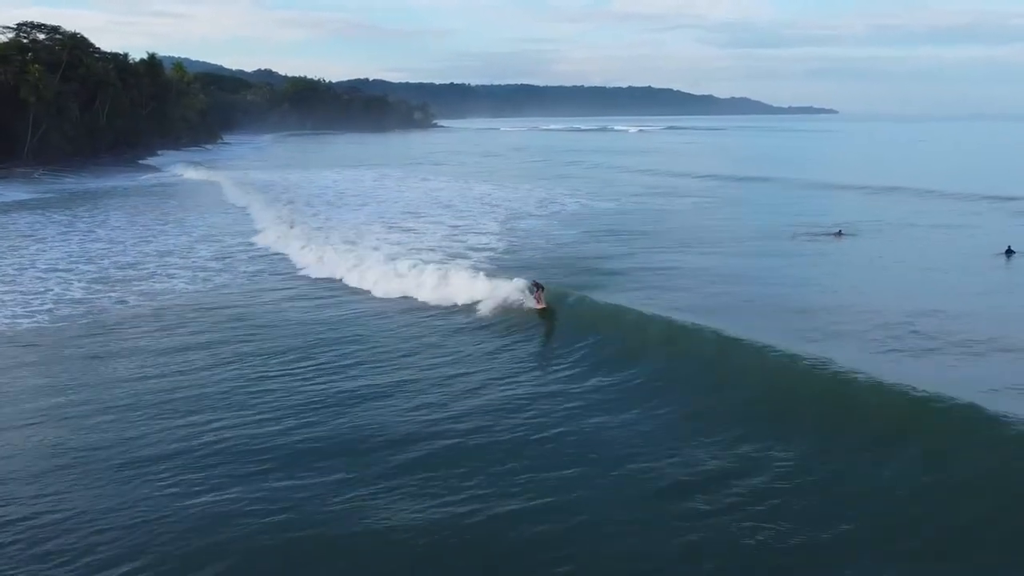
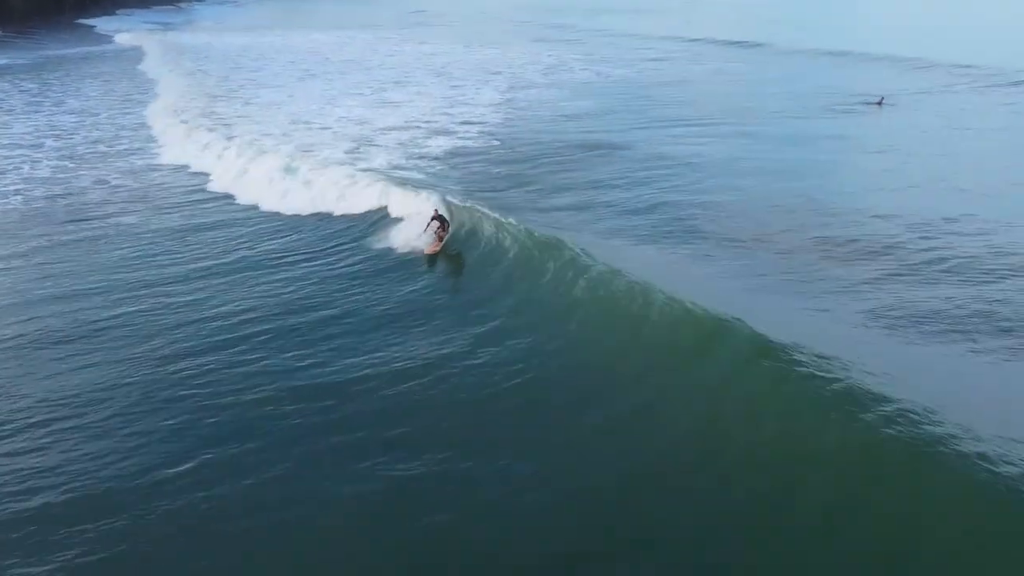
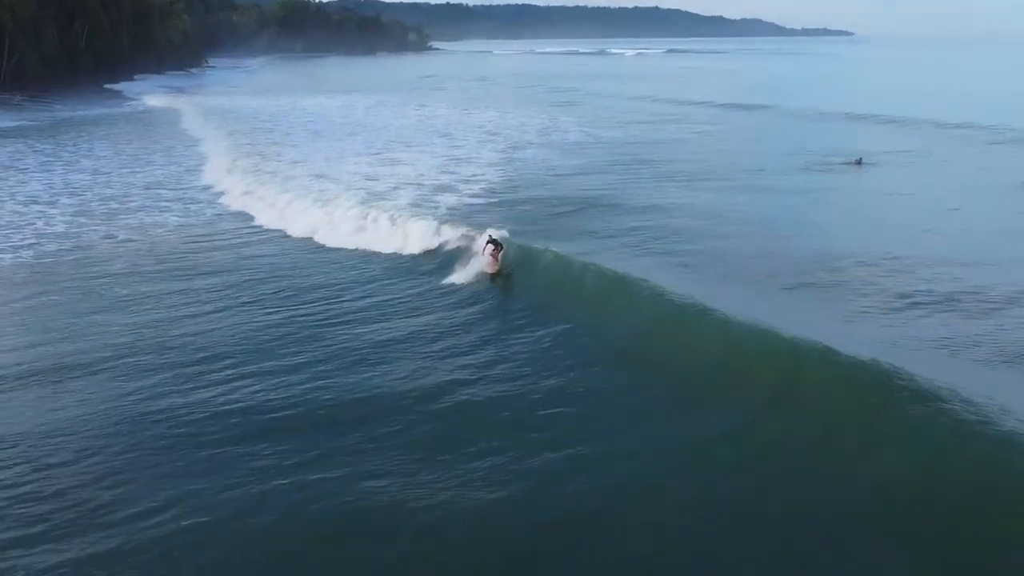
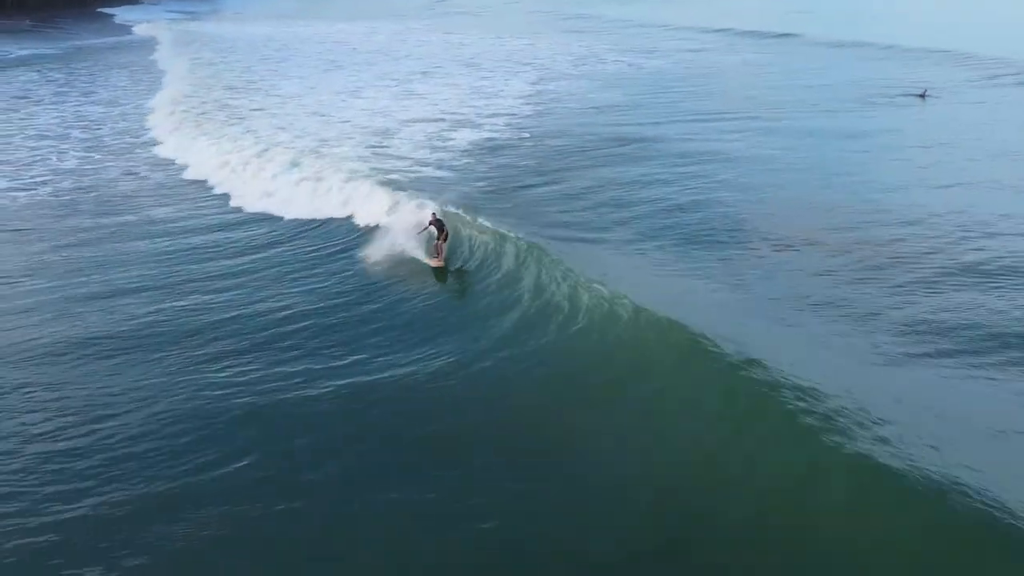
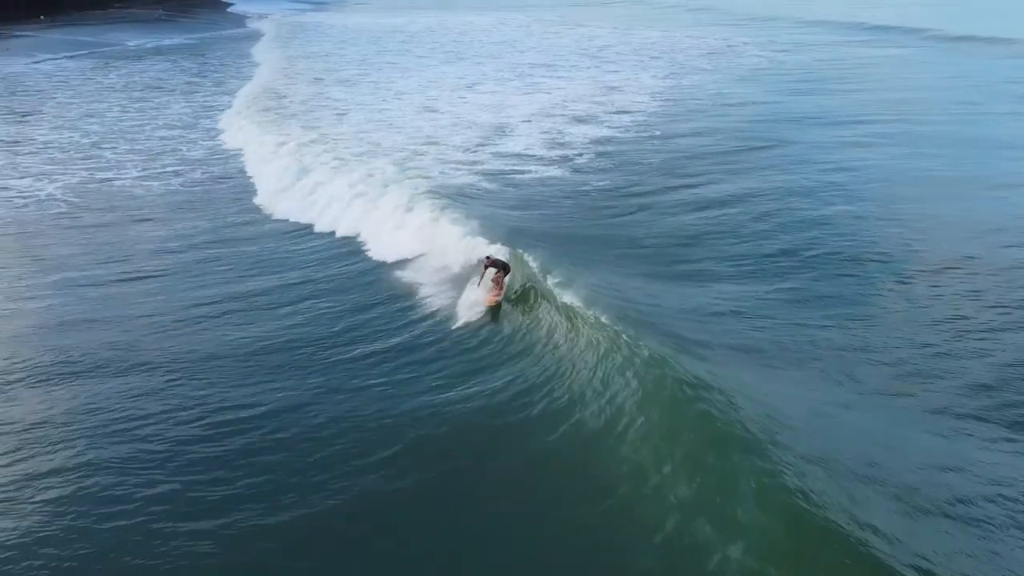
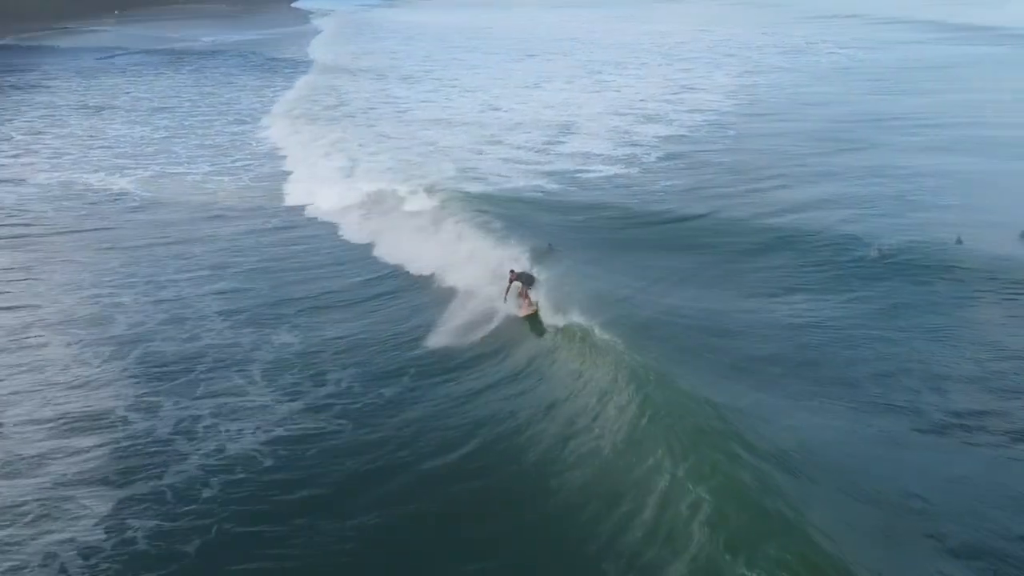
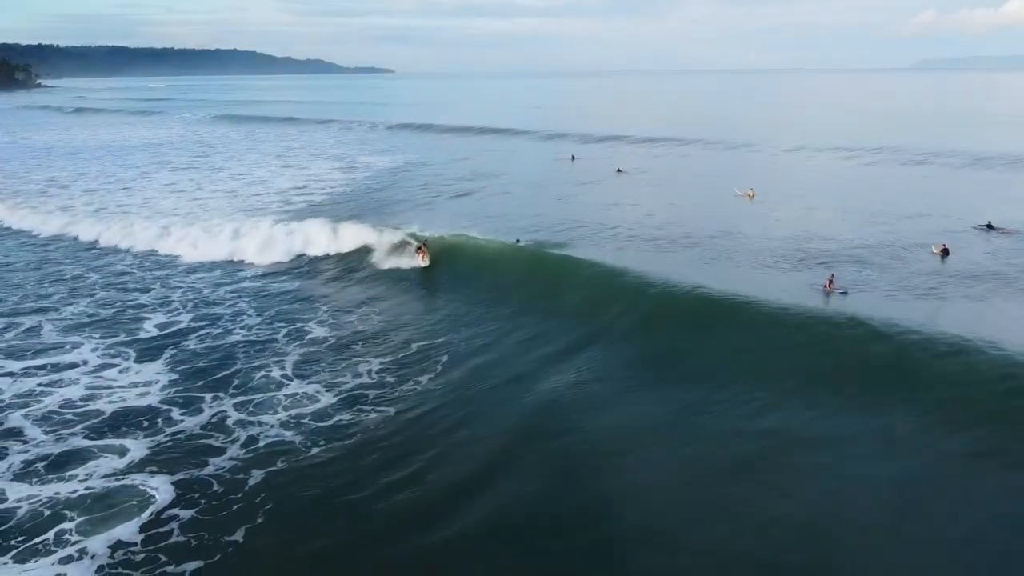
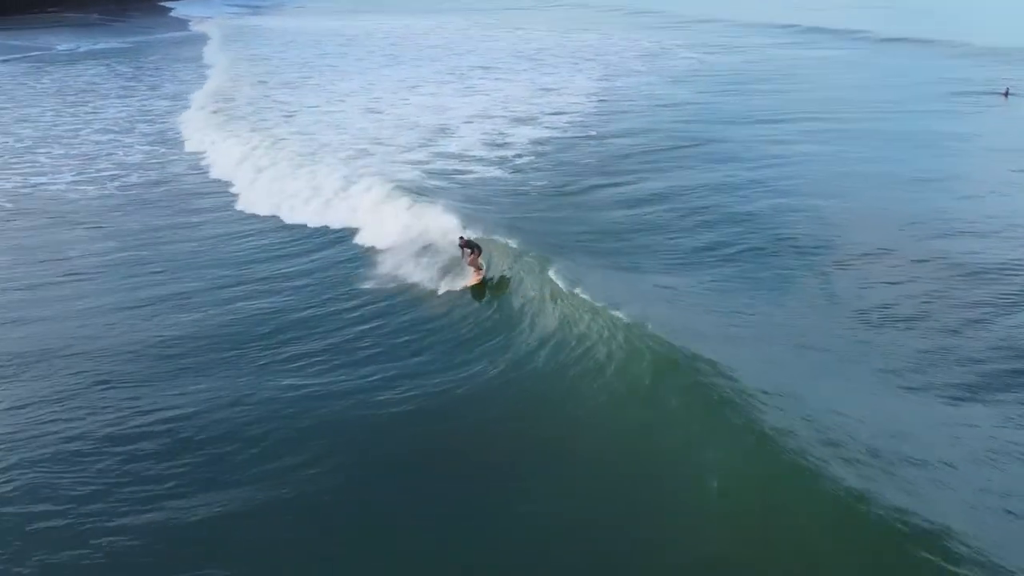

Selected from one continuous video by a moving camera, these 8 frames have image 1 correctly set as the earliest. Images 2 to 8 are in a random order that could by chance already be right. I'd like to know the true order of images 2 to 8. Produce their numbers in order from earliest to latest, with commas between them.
3, 2, 4, 8, 5, 6, 7
